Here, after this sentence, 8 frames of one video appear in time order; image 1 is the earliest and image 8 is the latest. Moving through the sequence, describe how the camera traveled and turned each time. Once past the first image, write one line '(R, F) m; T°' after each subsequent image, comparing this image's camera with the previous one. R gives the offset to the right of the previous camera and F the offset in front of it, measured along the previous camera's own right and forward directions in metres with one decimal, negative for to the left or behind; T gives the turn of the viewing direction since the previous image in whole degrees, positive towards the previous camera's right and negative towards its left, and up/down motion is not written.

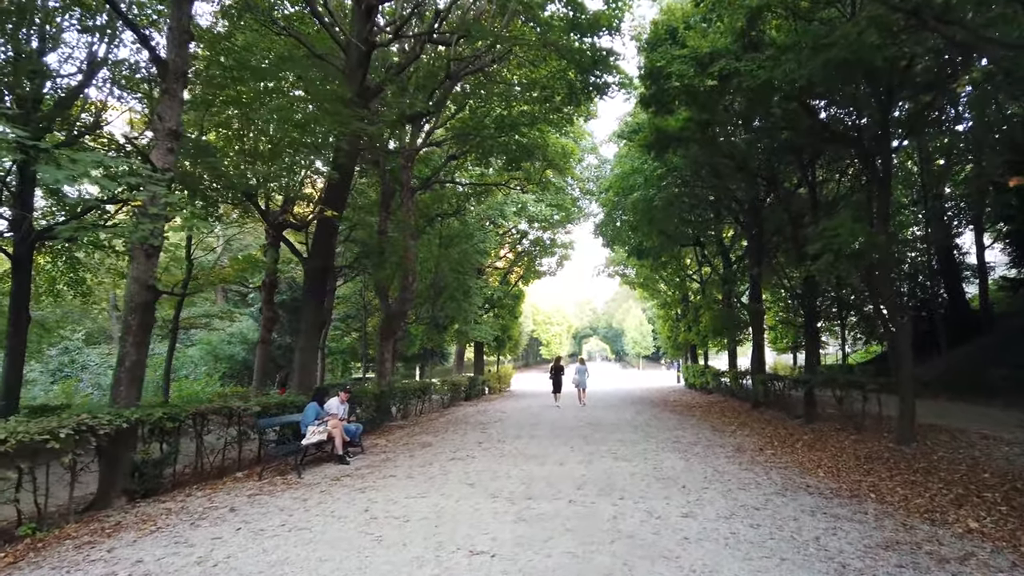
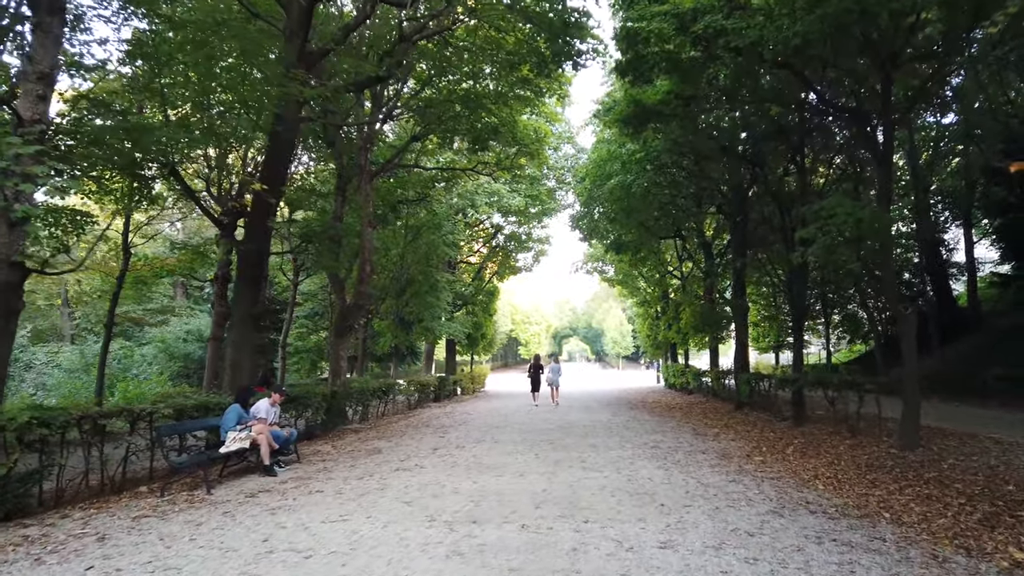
(+0.3, +1.2) m; +1°
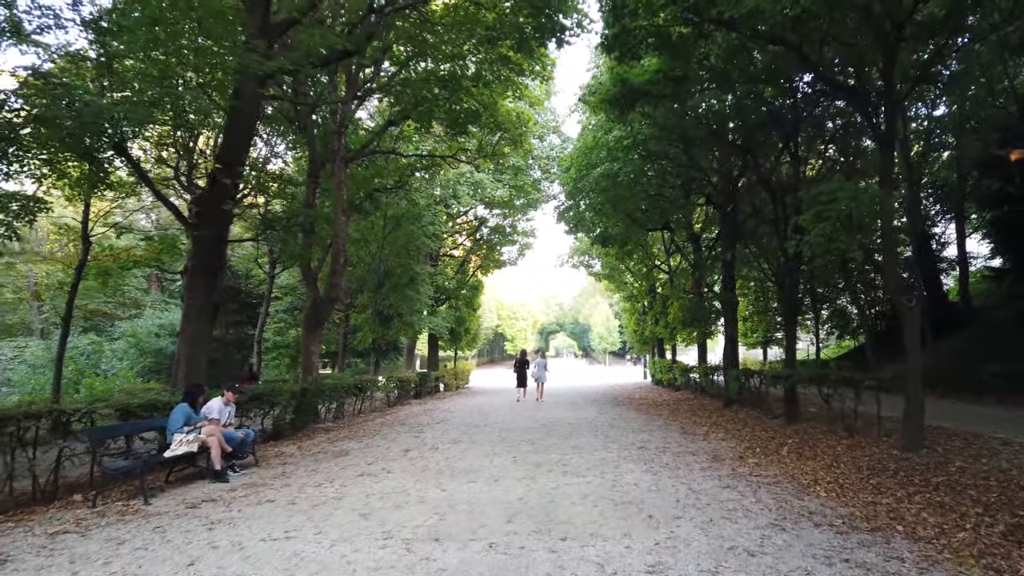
(+0.1, +0.7) m; +1°
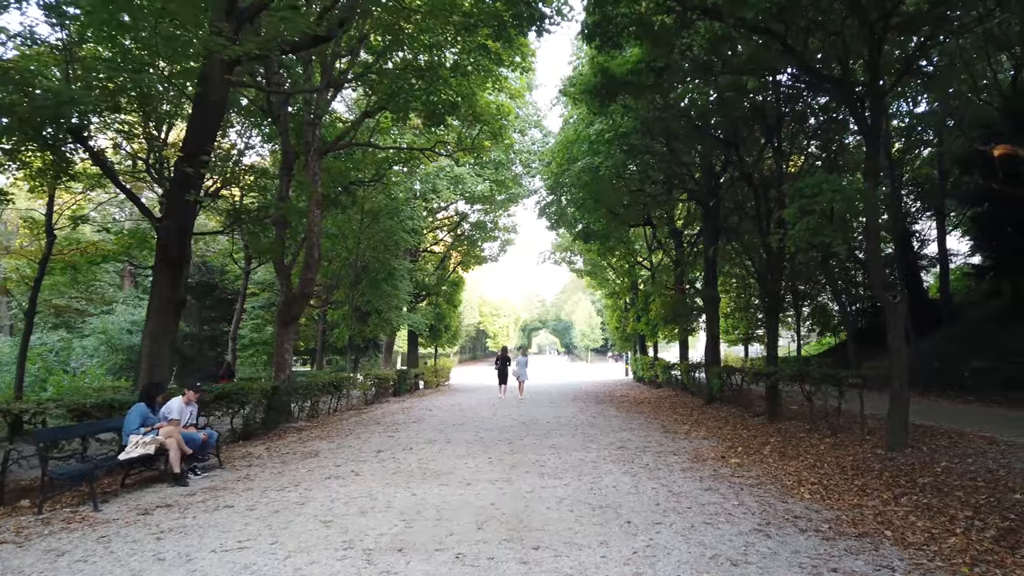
(+0.1, +0.3) m; +1°
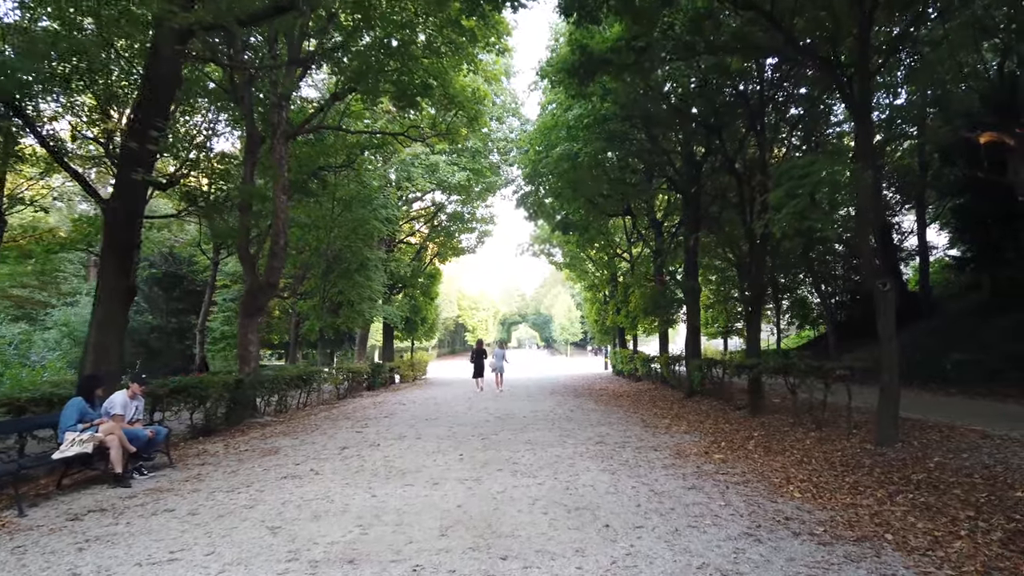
(+0.1, +0.5) m; +2°
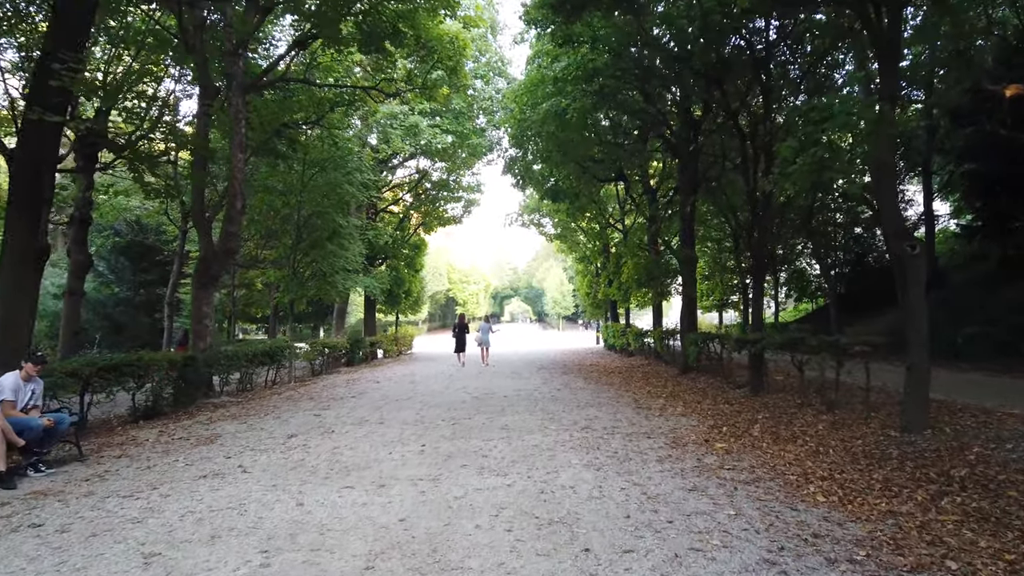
(+0.2, +1.2) m; +1°
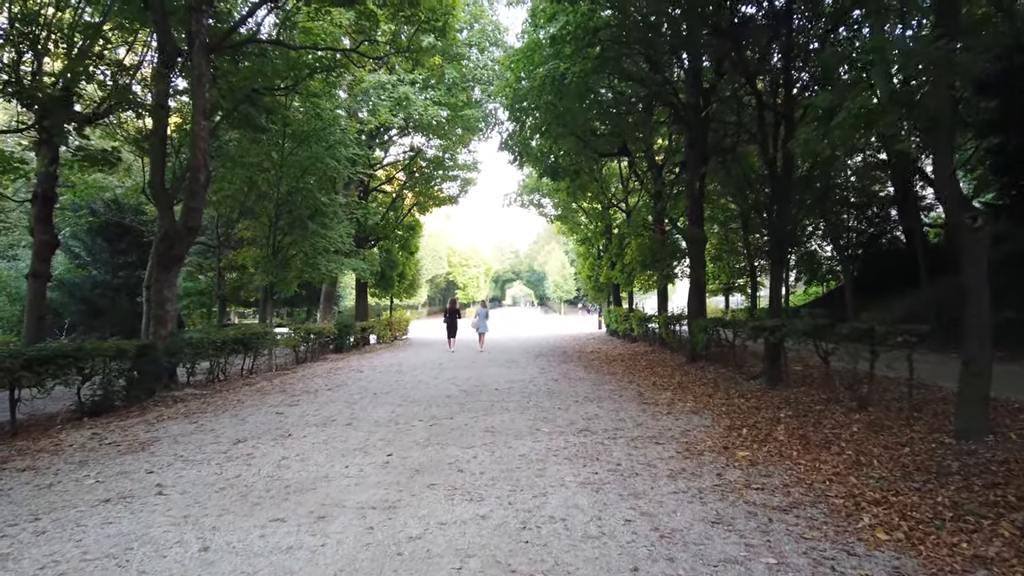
(+0.1, +1.1) m; 0°
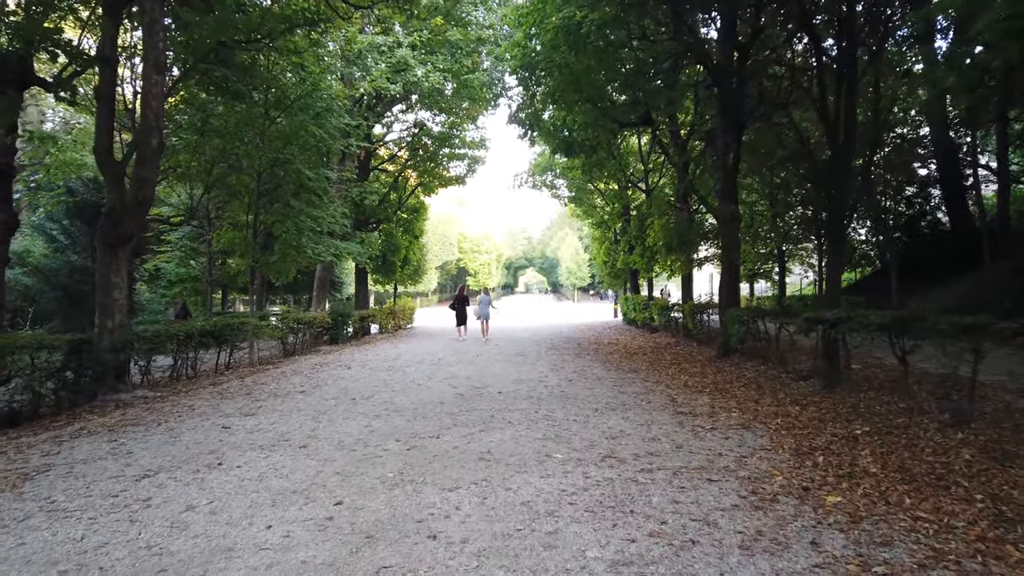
(+0.1, +1.7) m; -1°
